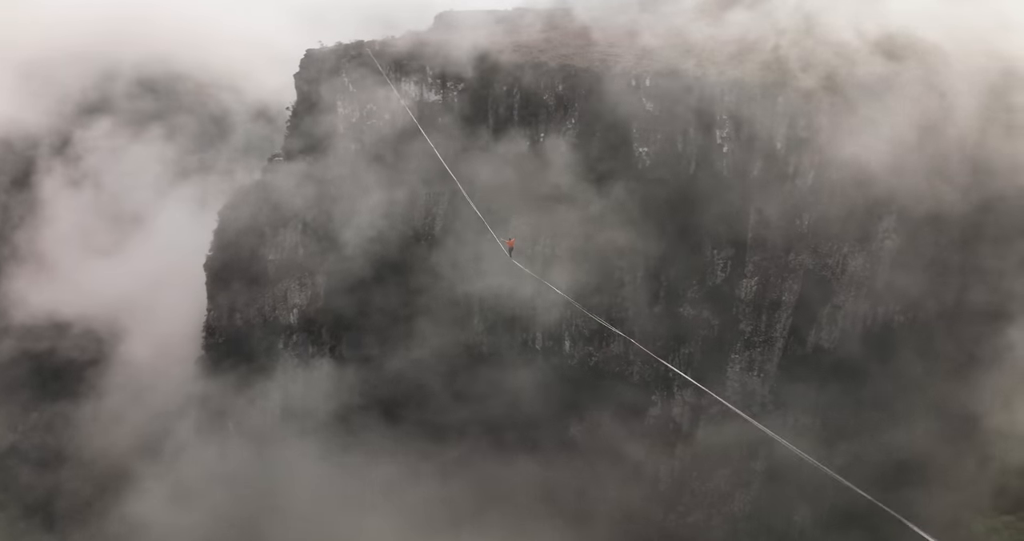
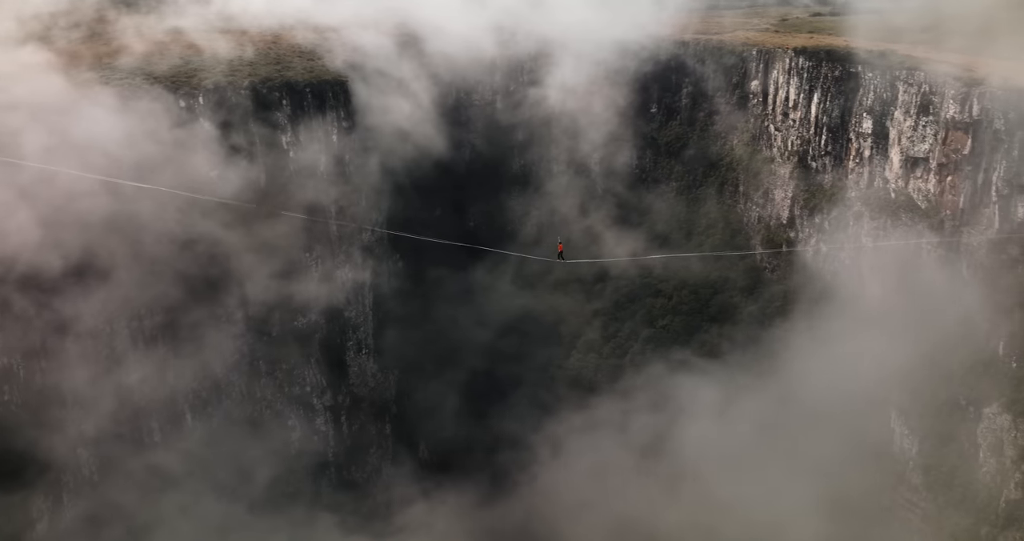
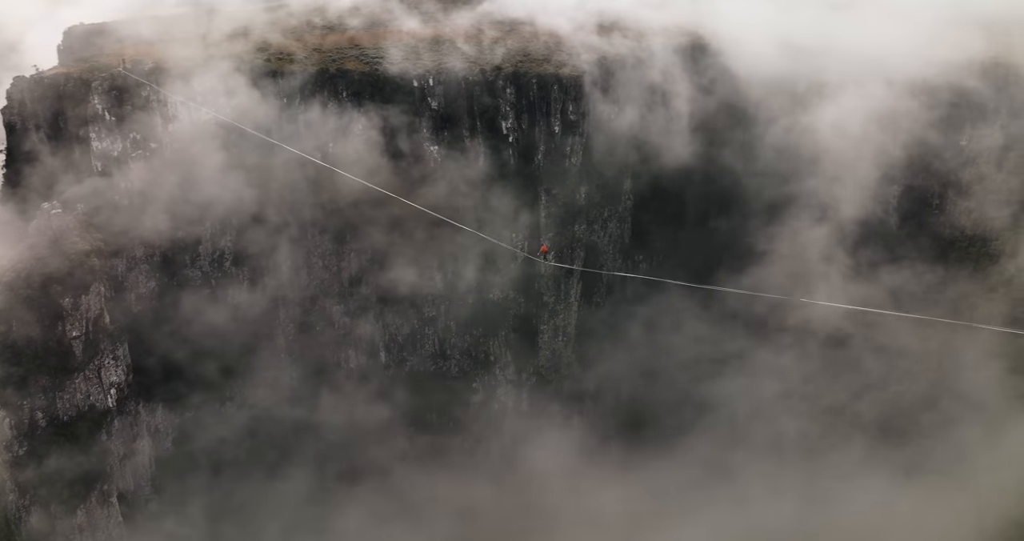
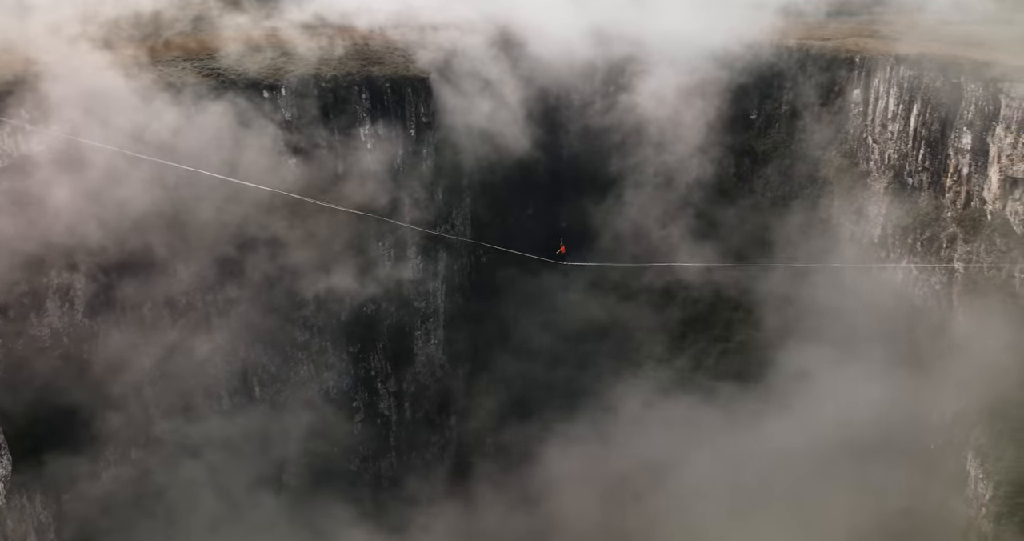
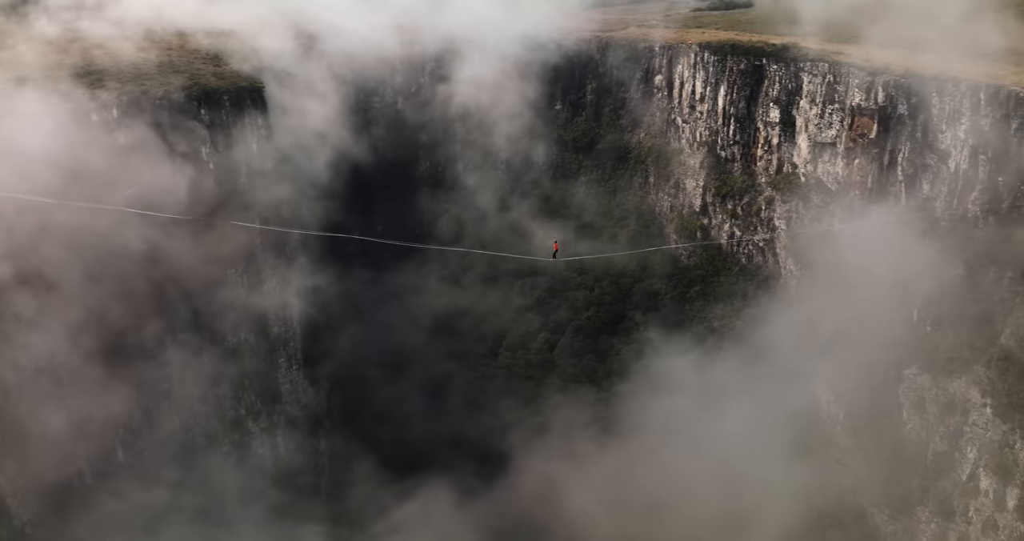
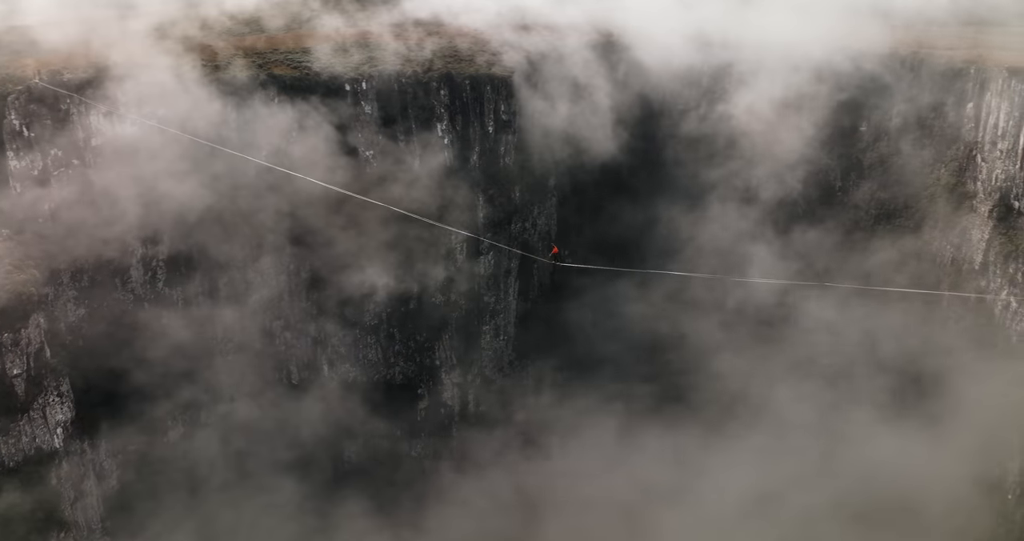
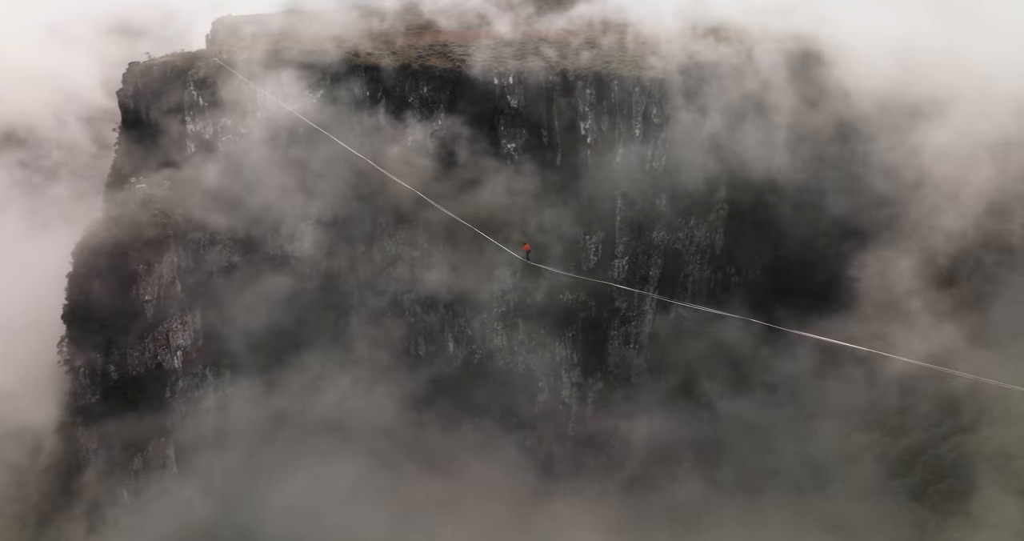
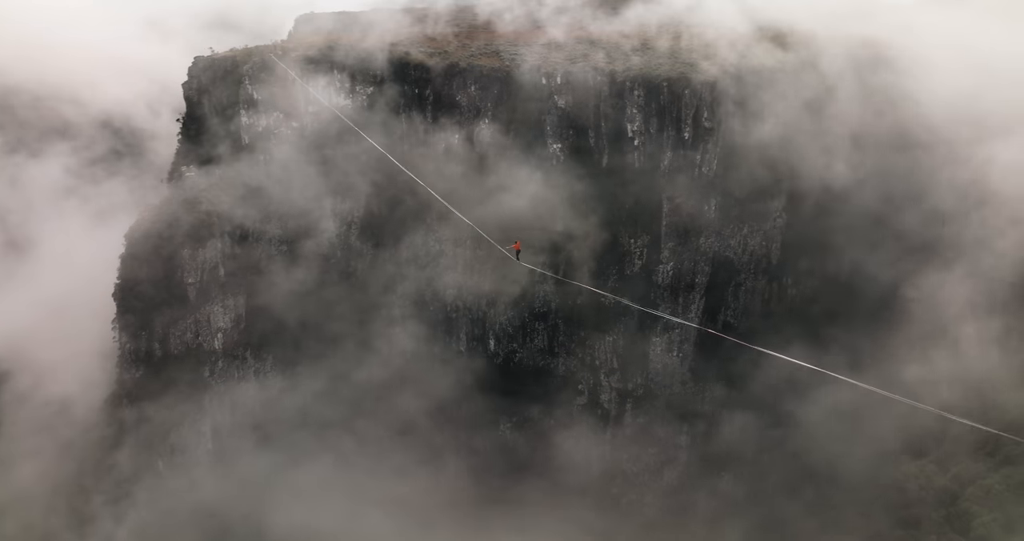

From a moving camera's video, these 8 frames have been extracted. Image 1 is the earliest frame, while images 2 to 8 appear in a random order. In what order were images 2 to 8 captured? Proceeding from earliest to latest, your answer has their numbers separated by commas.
8, 7, 3, 6, 4, 2, 5
